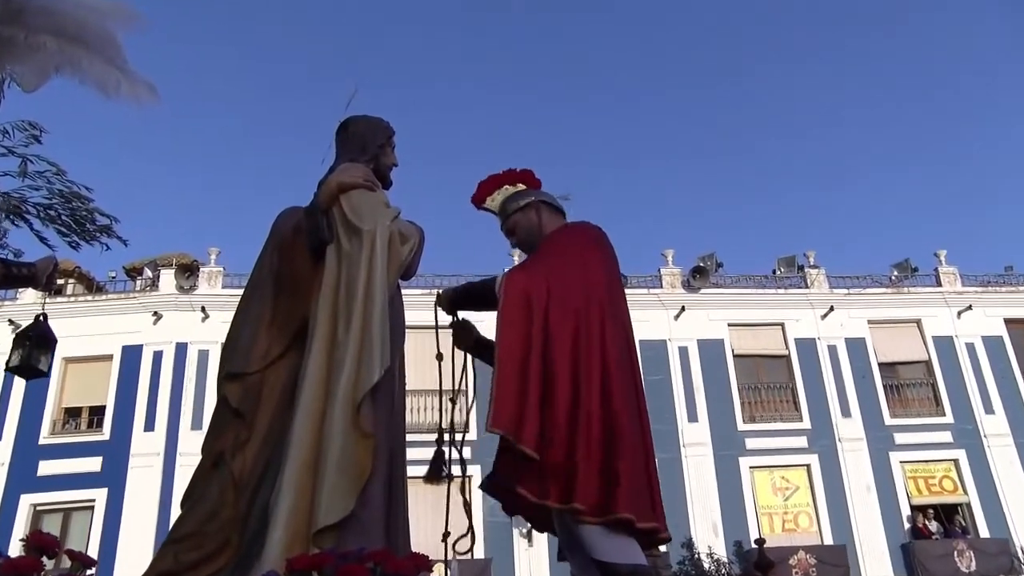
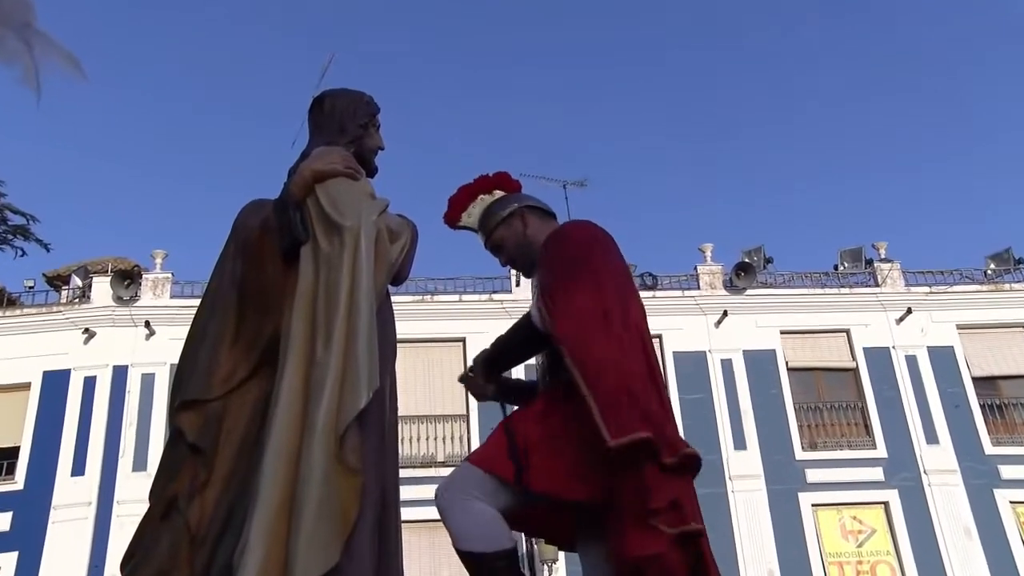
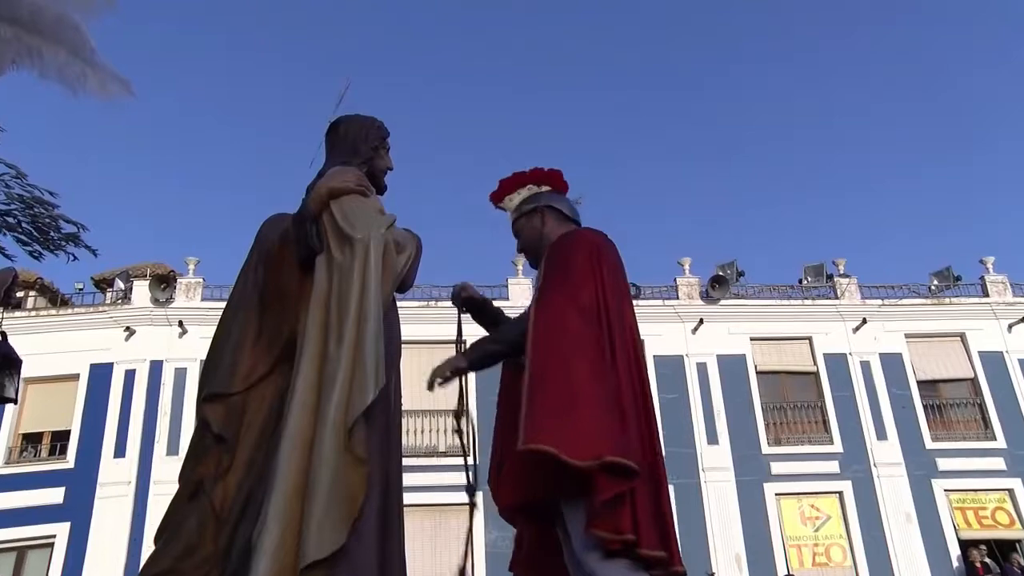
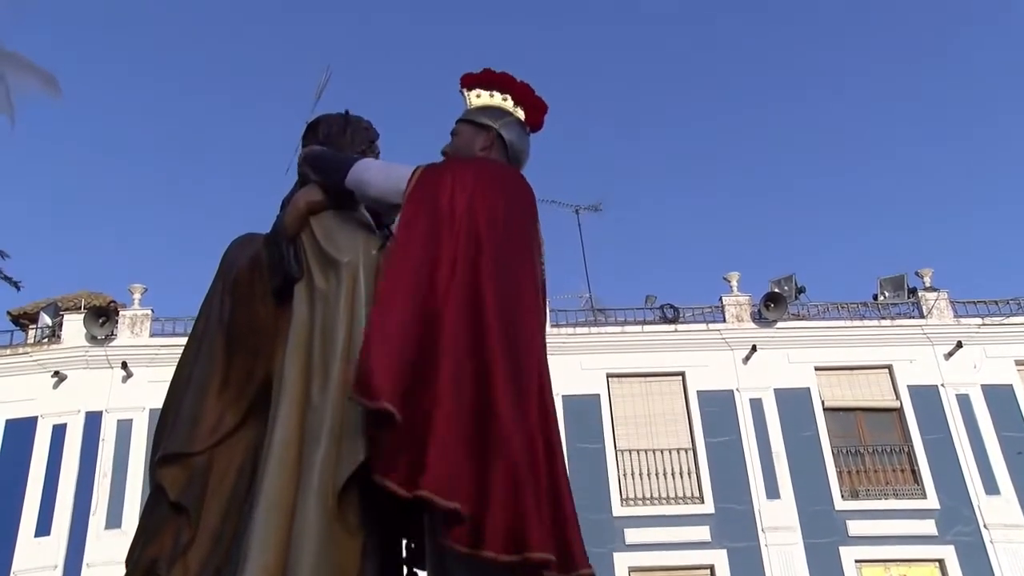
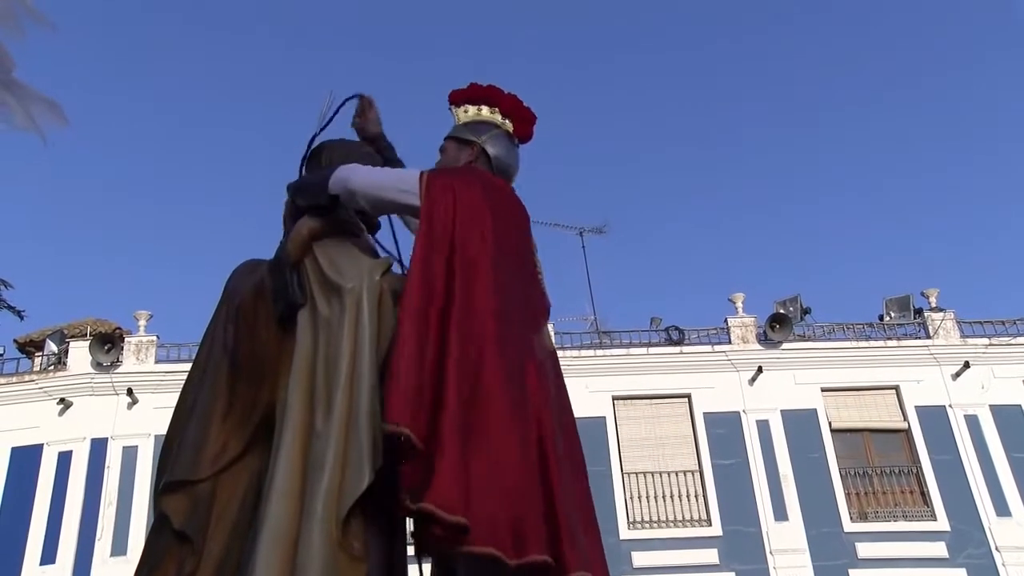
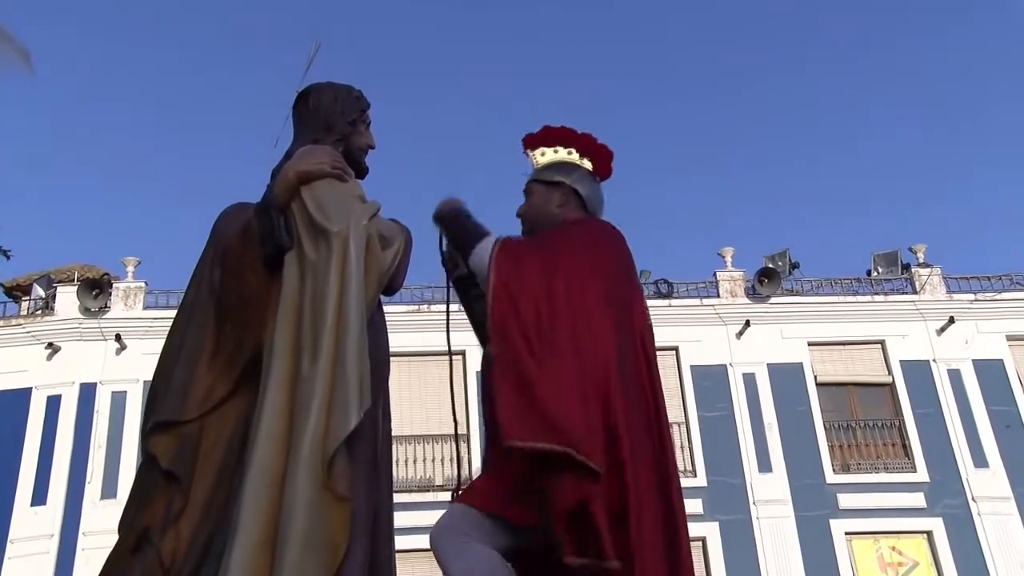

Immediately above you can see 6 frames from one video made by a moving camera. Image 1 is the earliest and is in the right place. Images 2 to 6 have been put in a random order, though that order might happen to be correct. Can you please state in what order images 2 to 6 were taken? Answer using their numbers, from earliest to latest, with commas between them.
3, 2, 6, 4, 5
